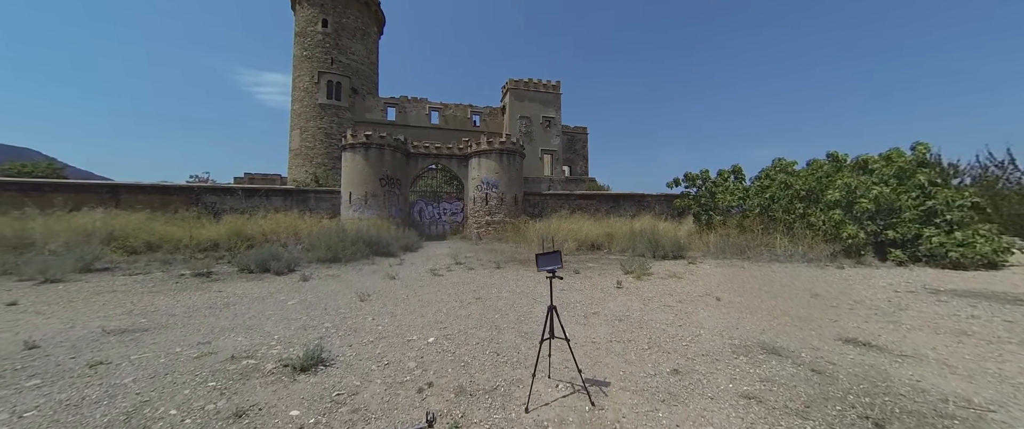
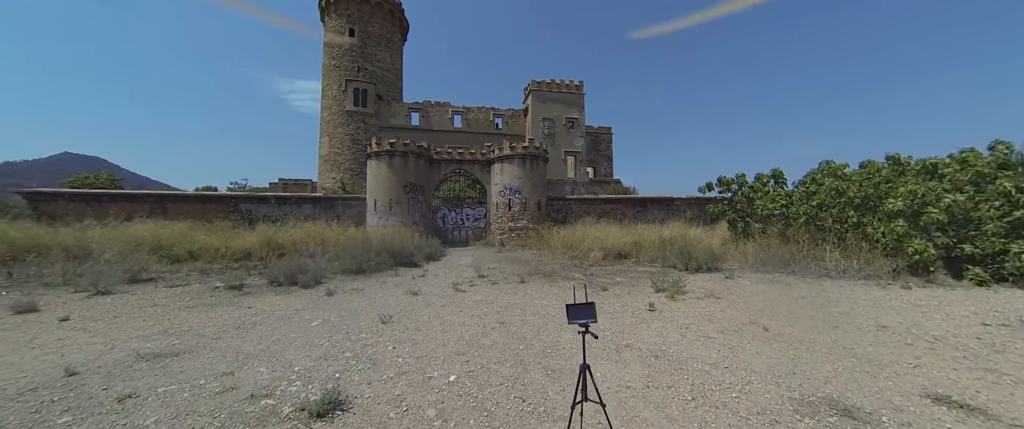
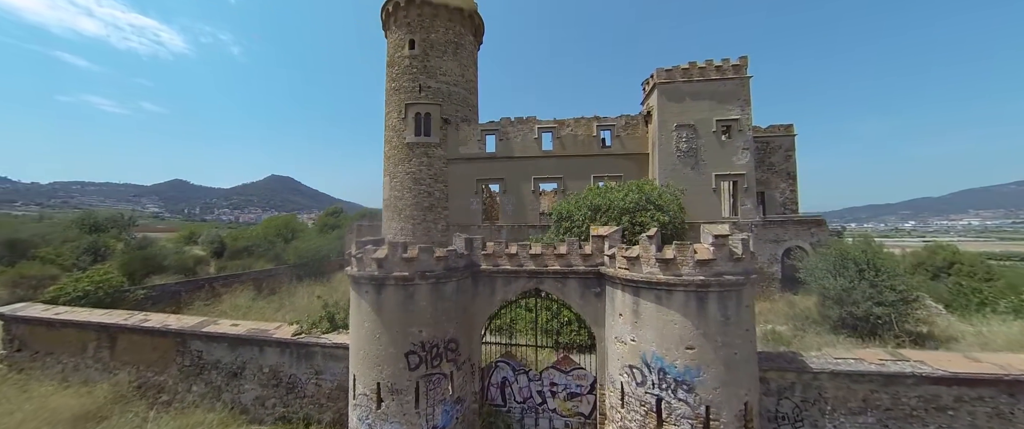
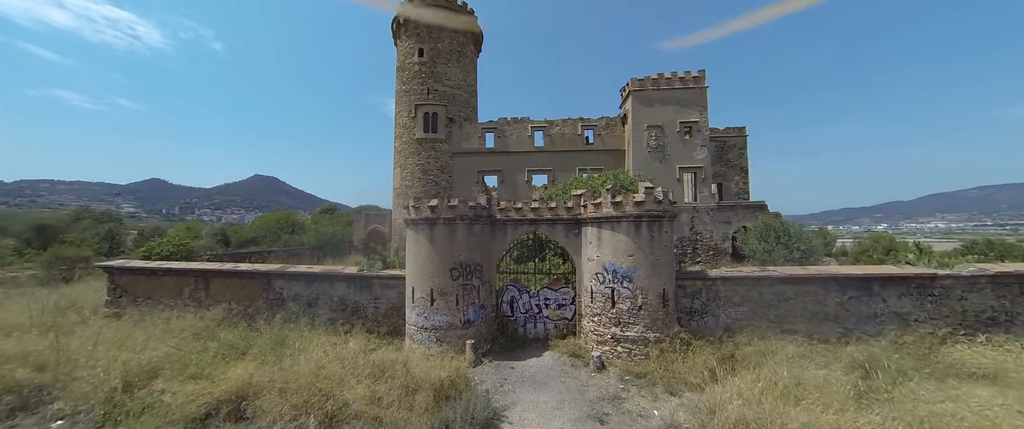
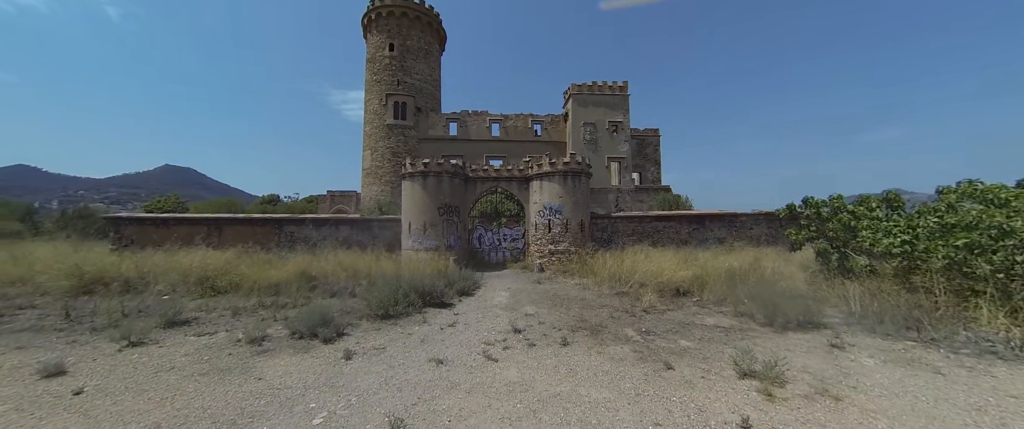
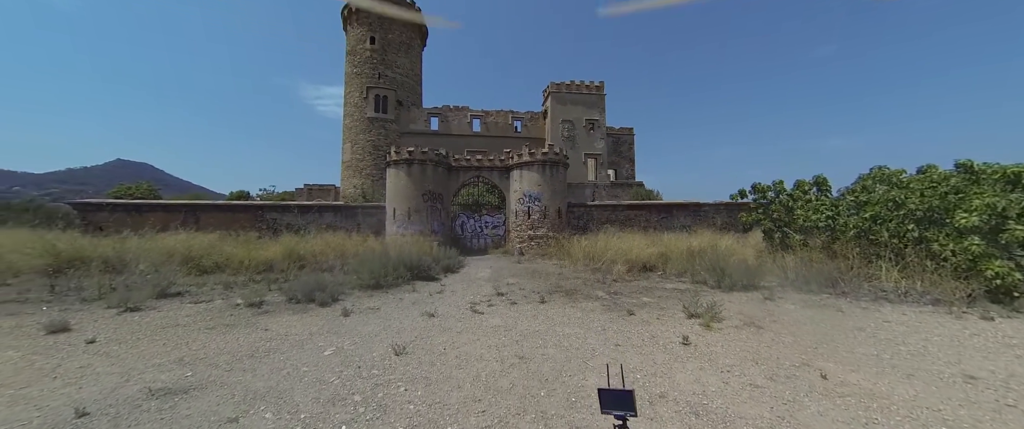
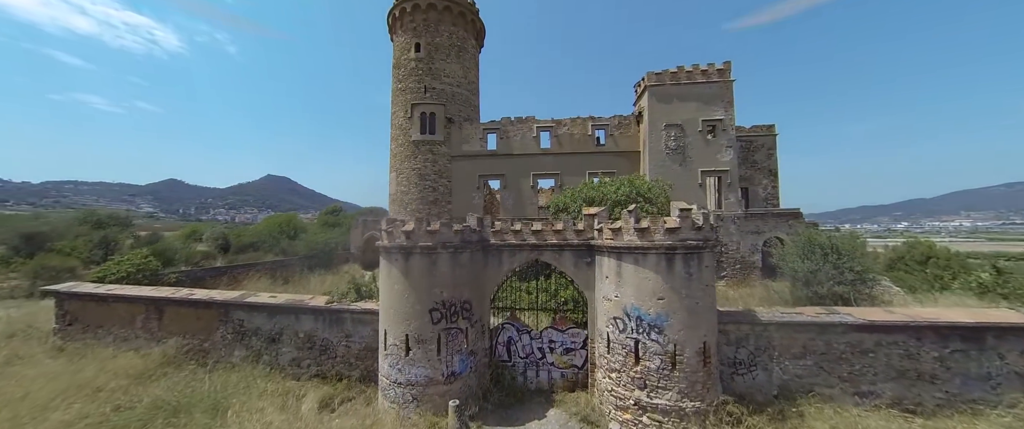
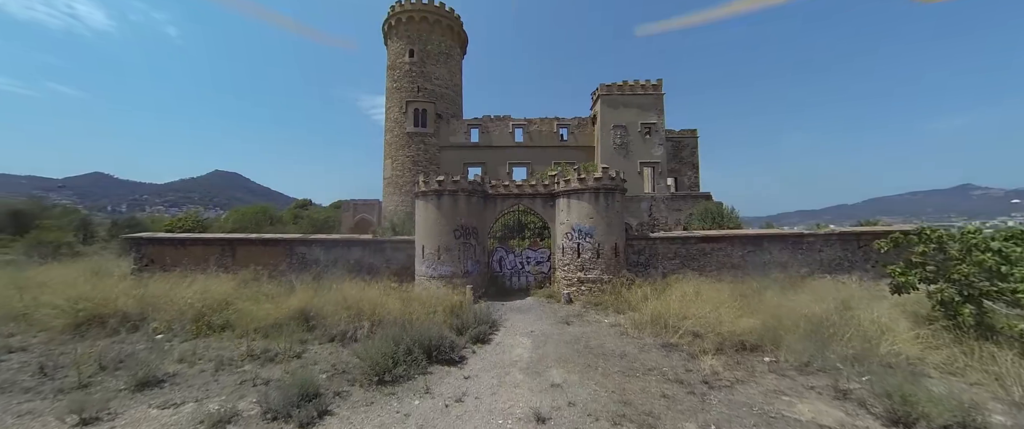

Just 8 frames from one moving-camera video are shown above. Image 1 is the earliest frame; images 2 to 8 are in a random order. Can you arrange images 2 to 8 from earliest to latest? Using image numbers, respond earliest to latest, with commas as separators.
2, 6, 5, 8, 4, 7, 3
